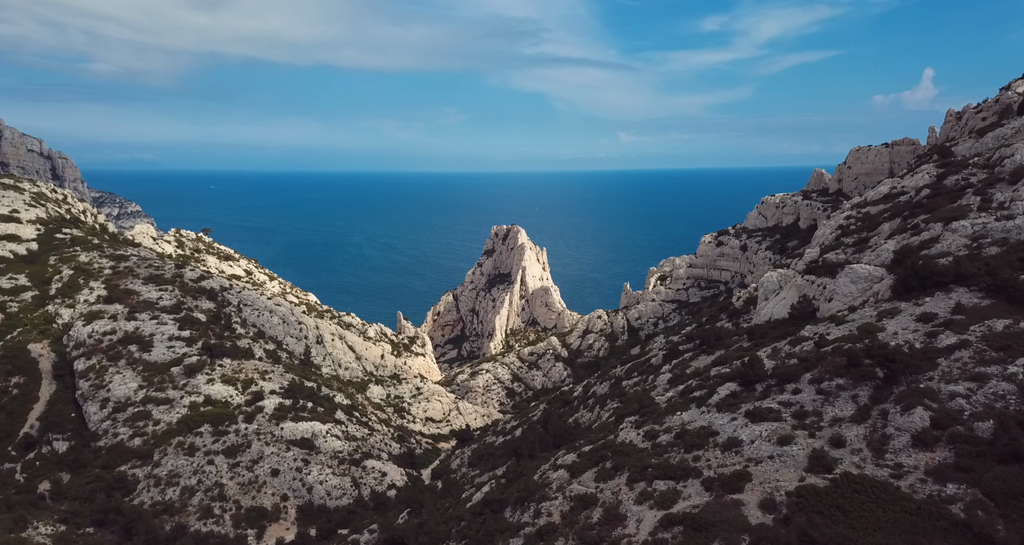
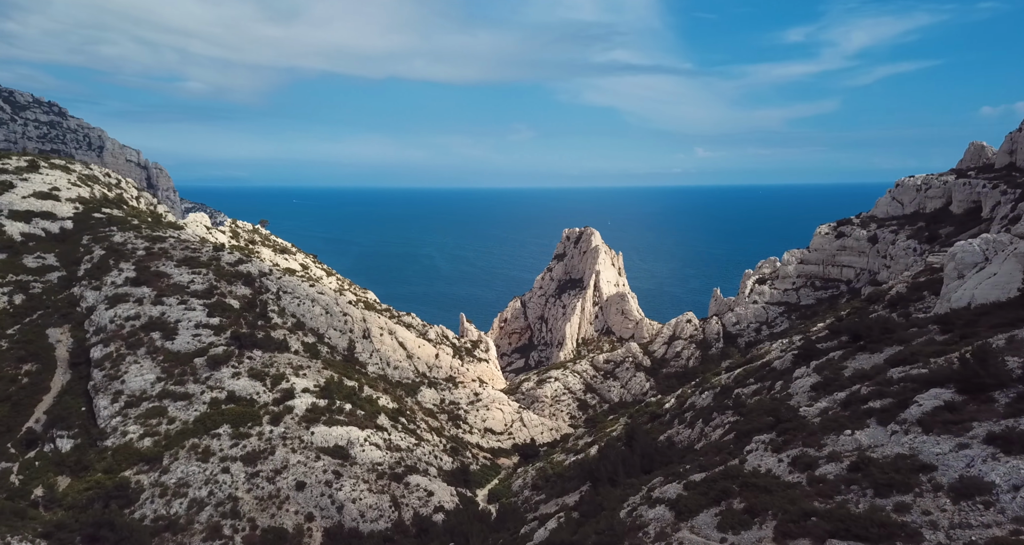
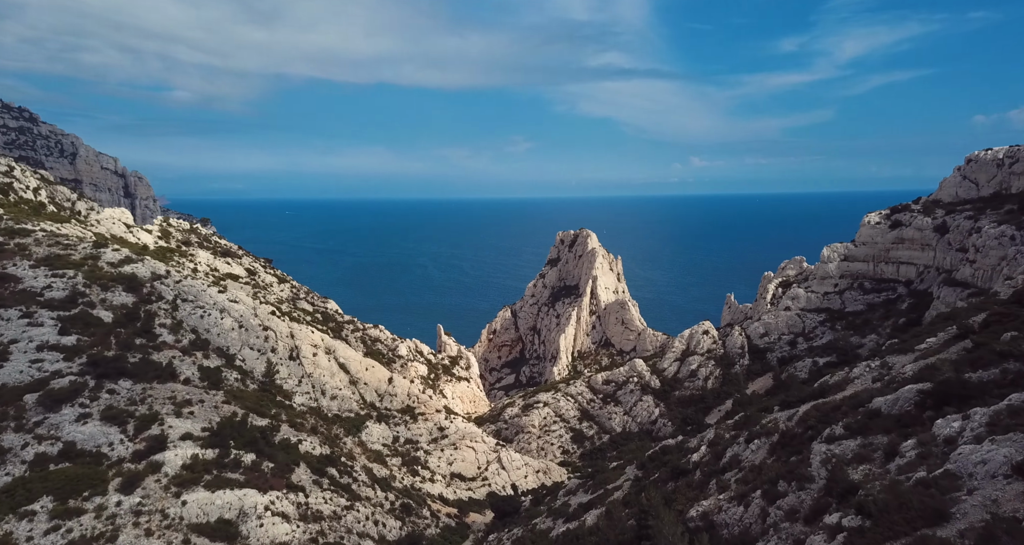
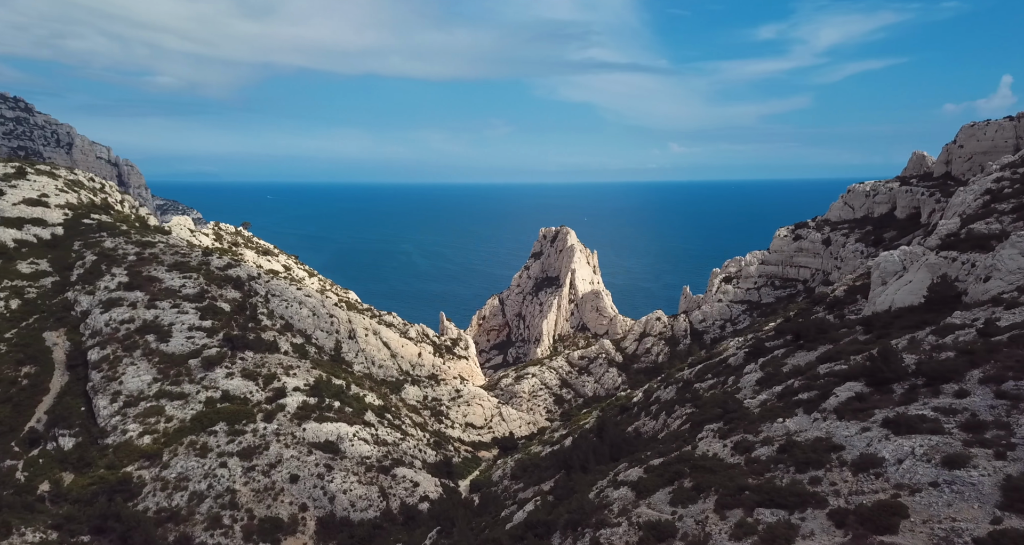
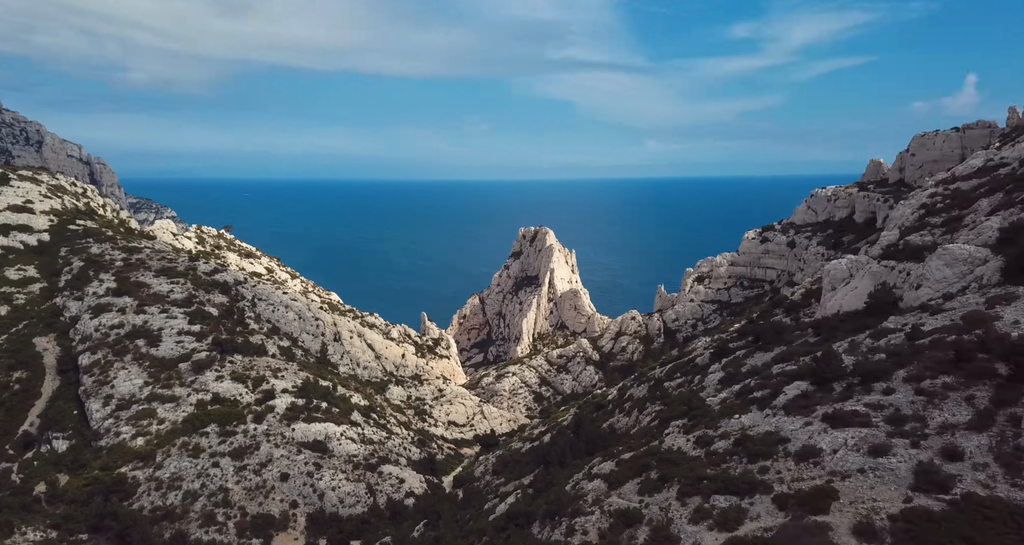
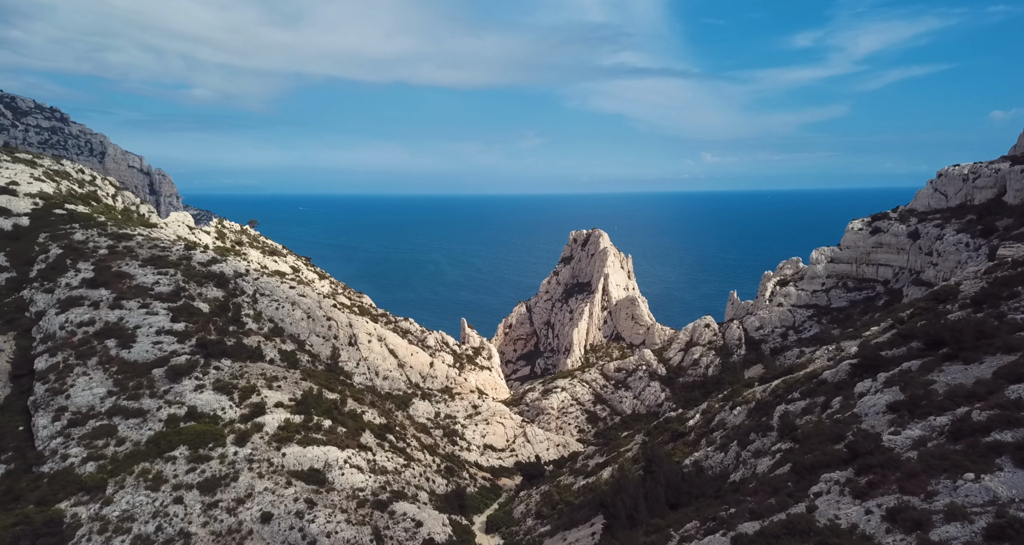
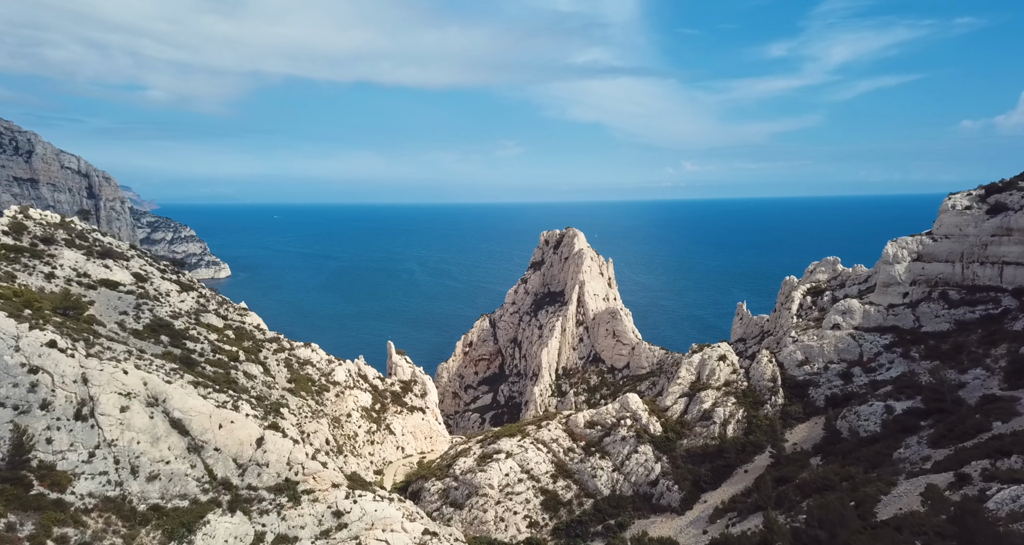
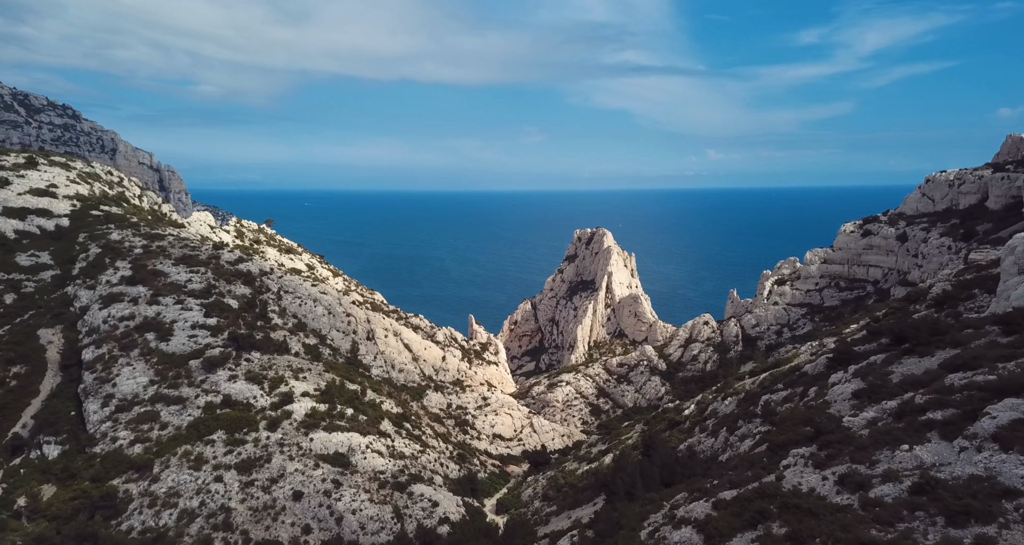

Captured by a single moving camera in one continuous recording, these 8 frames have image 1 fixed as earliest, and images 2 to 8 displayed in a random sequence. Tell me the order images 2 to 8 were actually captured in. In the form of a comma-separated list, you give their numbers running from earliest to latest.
5, 4, 2, 8, 6, 3, 7
